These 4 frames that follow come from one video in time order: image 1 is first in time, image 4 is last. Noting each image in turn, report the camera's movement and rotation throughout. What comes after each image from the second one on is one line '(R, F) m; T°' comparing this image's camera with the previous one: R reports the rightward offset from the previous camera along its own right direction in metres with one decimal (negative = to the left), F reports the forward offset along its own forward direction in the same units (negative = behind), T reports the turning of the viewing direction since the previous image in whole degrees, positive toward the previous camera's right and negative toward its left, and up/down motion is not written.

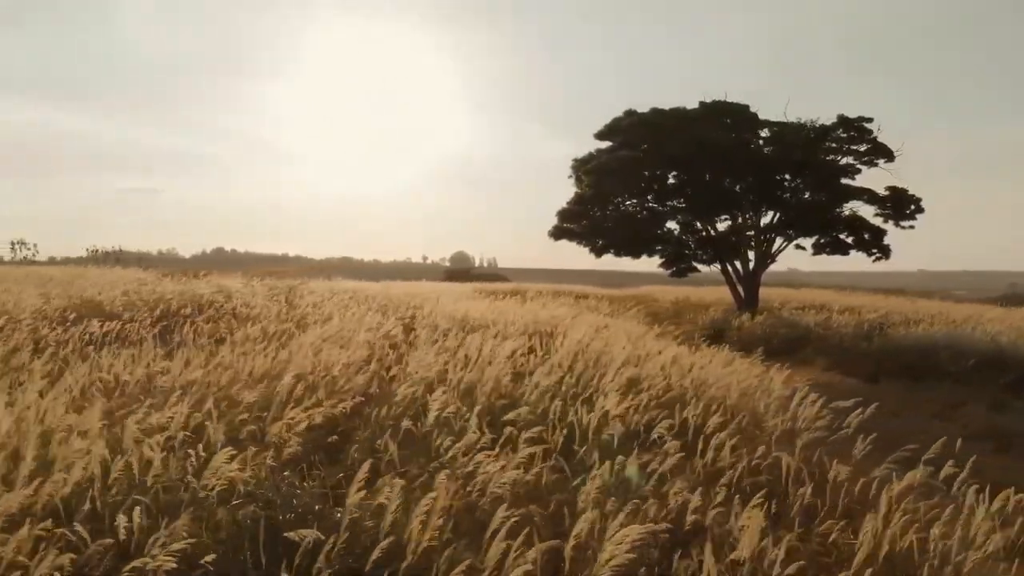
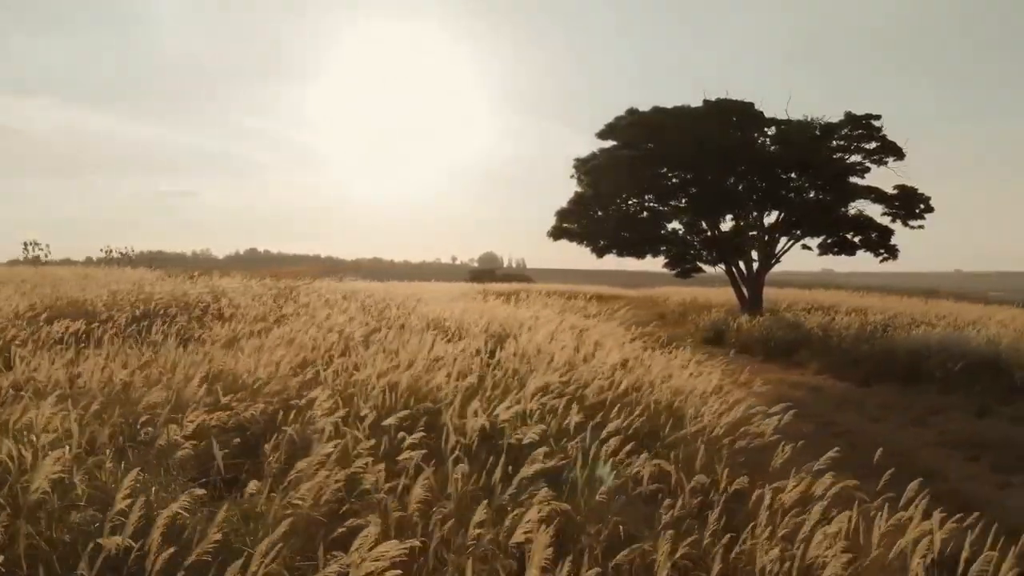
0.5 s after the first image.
(+0.6, +0.1) m; -2°
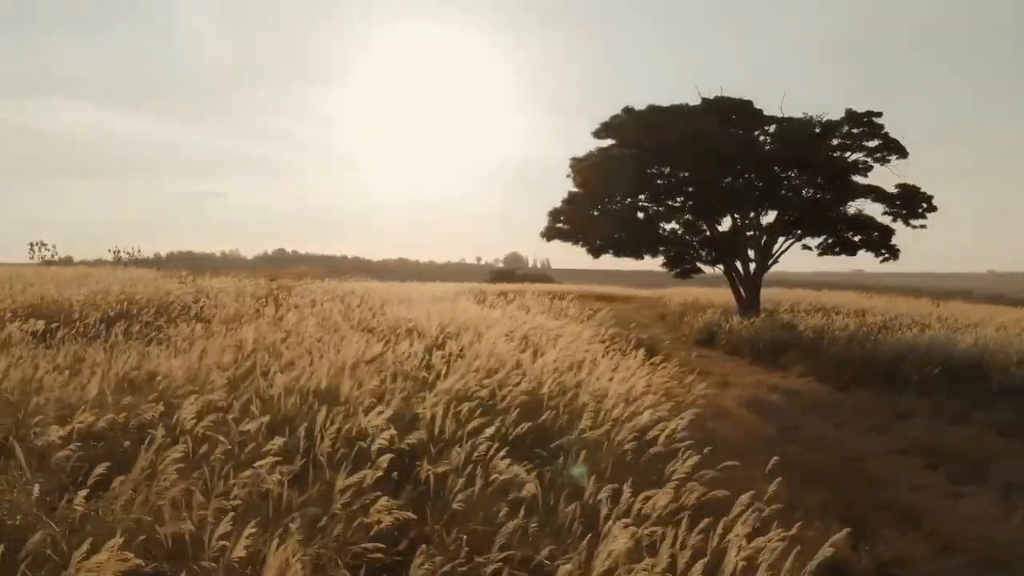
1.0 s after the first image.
(+0.6, +0.1) m; -2°
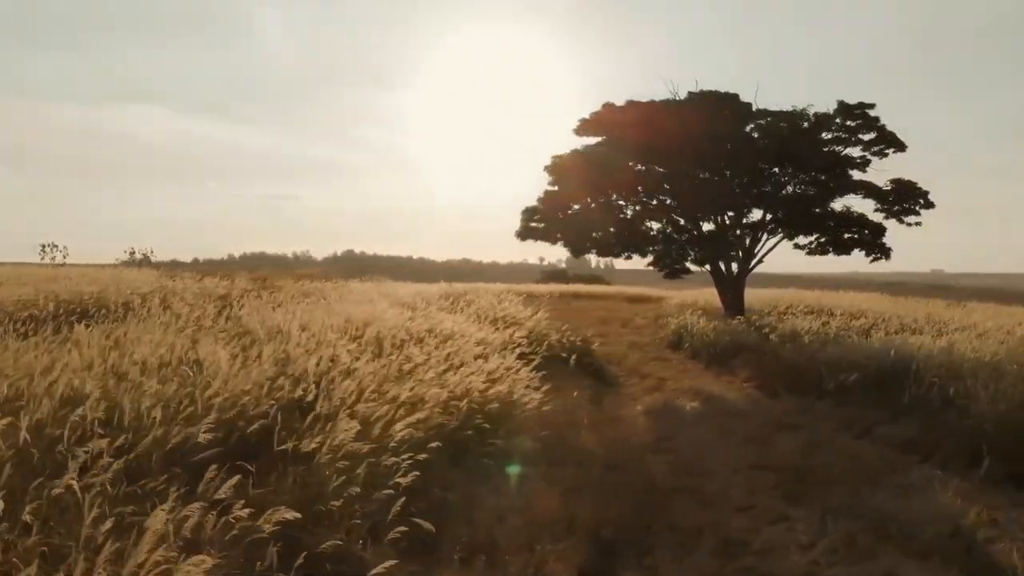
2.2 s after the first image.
(+1.8, +0.3) m; -4°
